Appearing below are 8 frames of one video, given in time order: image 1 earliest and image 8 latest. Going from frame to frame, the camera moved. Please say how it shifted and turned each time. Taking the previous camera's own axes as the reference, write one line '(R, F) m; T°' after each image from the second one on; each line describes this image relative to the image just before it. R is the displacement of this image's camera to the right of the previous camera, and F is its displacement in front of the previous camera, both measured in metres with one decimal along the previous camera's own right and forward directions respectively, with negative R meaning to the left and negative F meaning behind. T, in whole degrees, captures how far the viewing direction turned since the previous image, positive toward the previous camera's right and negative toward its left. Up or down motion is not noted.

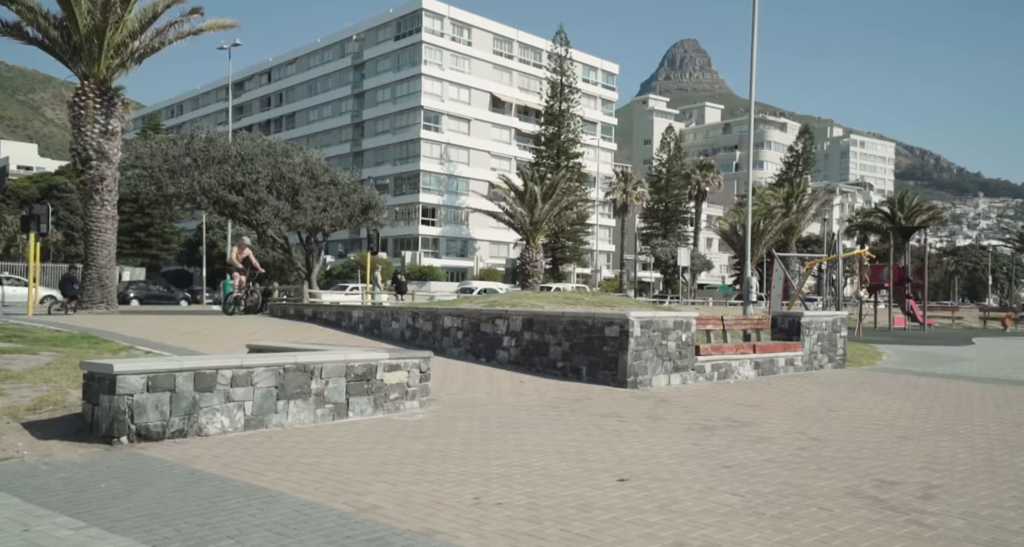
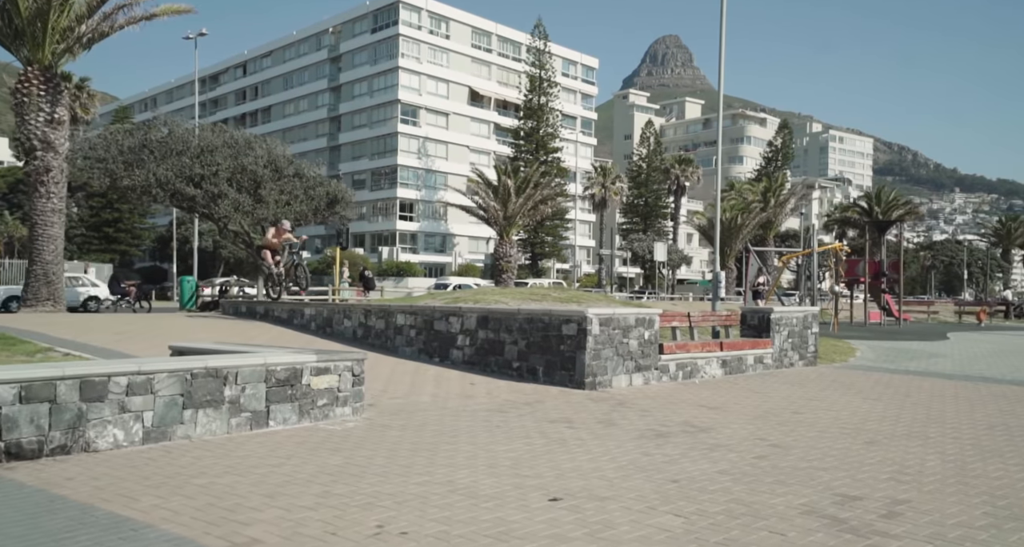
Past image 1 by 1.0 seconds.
(+0.4, +0.6) m; +1°
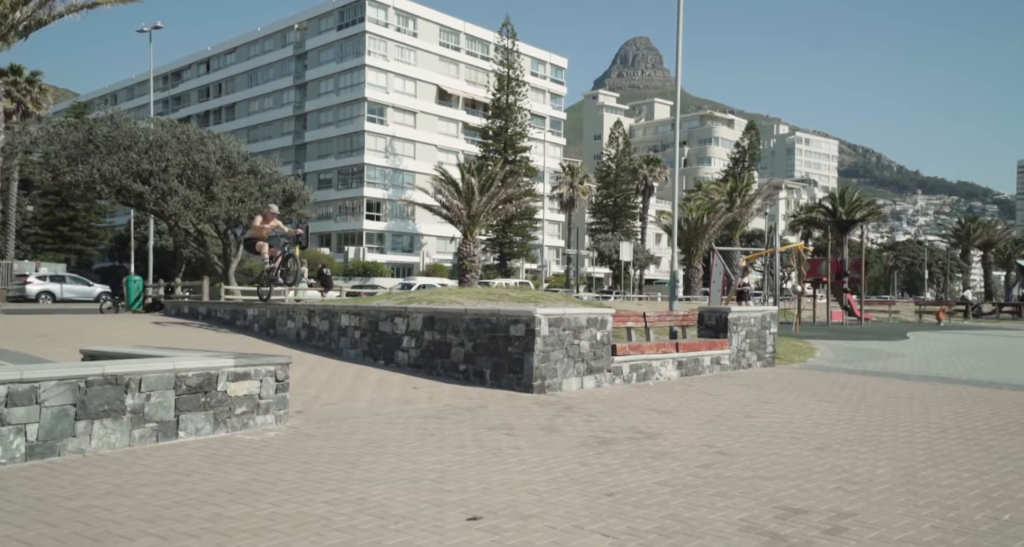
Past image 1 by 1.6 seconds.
(+0.4, +0.4) m; +2°
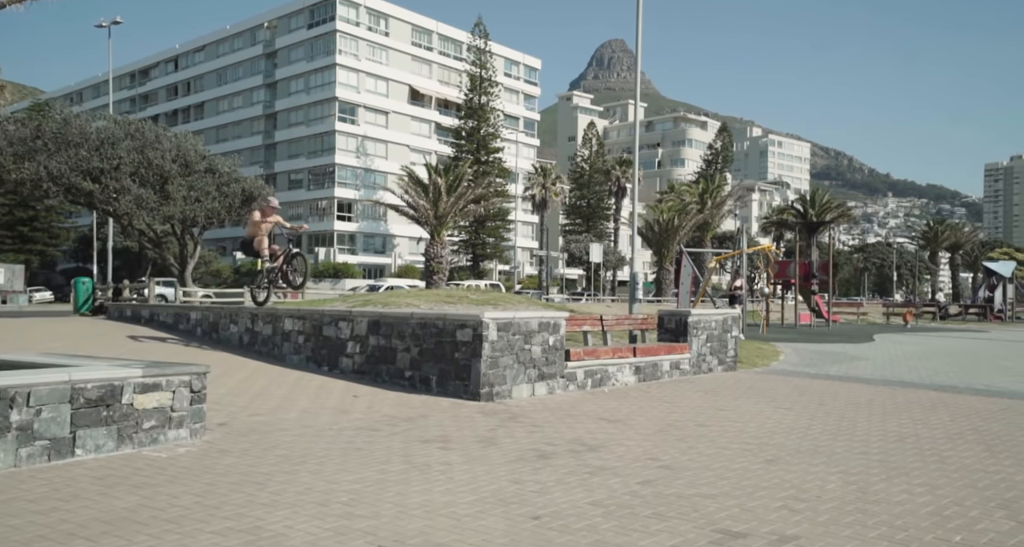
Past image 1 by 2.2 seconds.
(+0.4, +0.4) m; +2°
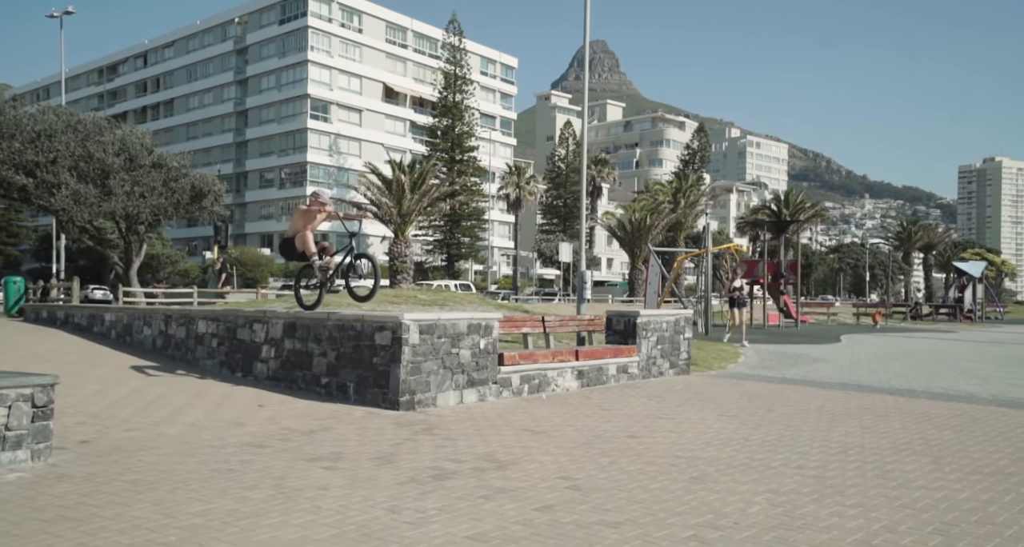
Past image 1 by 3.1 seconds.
(+0.7, +0.7) m; +1°
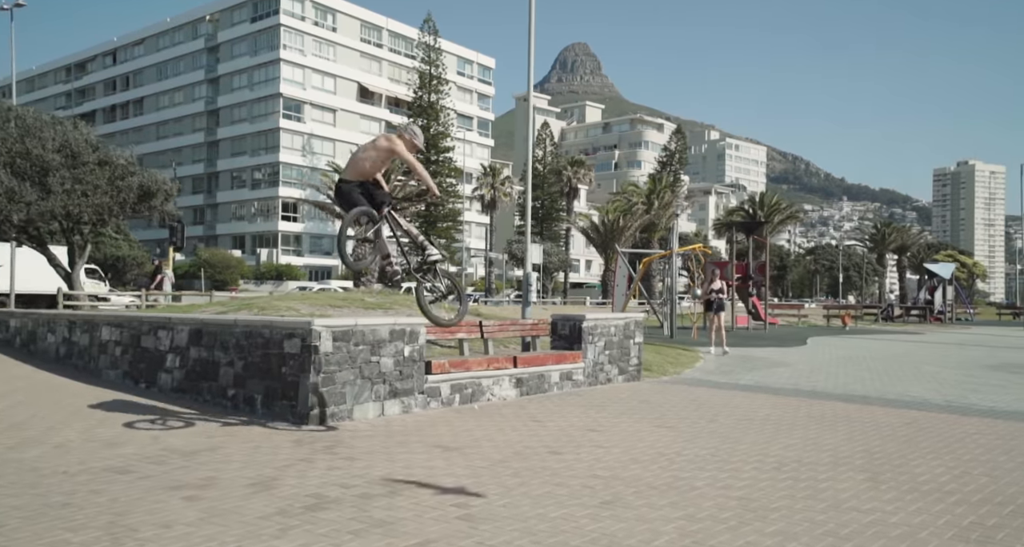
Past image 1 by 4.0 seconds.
(+0.7, +0.6) m; +1°
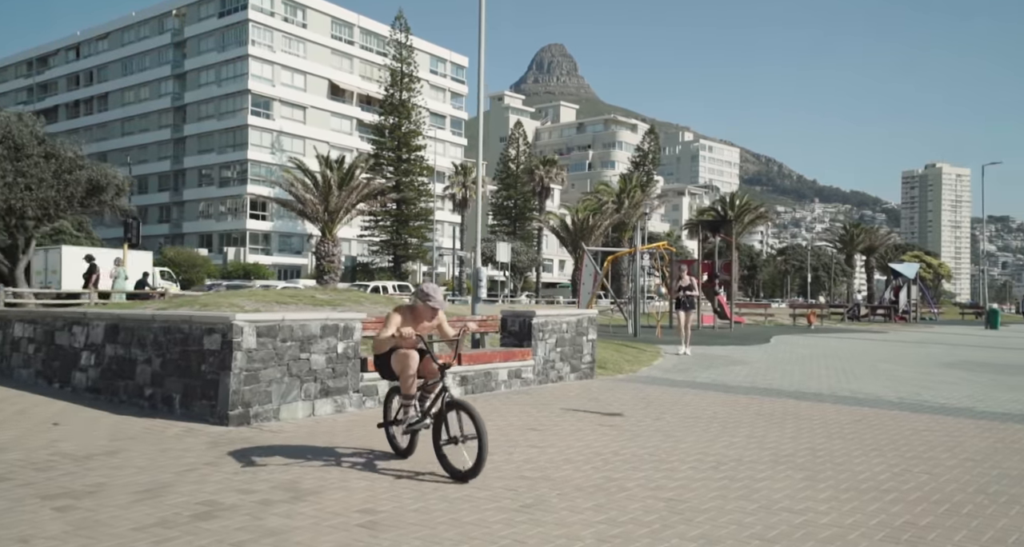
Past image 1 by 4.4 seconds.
(+0.4, +0.3) m; +2°
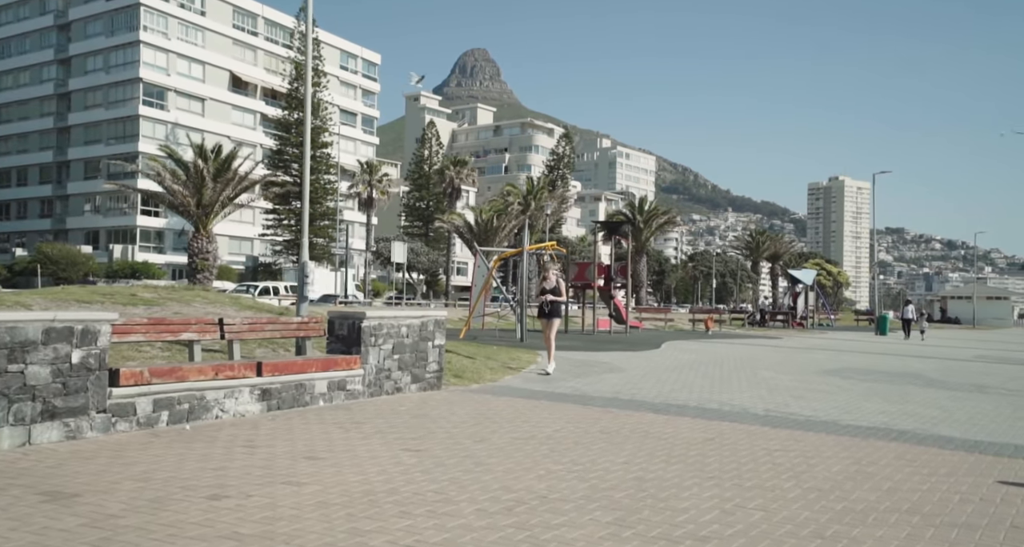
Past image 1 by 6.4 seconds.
(+1.3, +1.5) m; +6°
